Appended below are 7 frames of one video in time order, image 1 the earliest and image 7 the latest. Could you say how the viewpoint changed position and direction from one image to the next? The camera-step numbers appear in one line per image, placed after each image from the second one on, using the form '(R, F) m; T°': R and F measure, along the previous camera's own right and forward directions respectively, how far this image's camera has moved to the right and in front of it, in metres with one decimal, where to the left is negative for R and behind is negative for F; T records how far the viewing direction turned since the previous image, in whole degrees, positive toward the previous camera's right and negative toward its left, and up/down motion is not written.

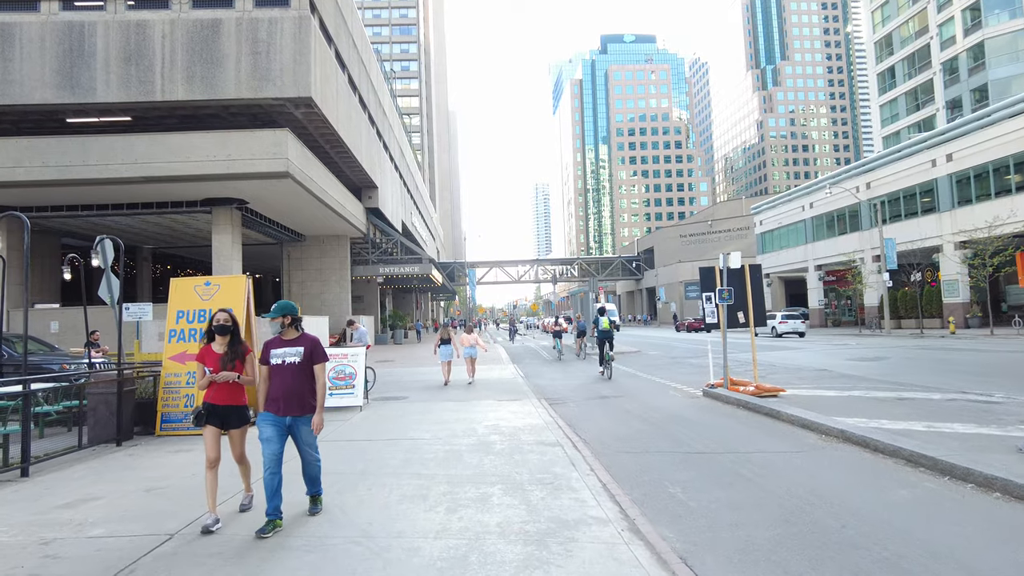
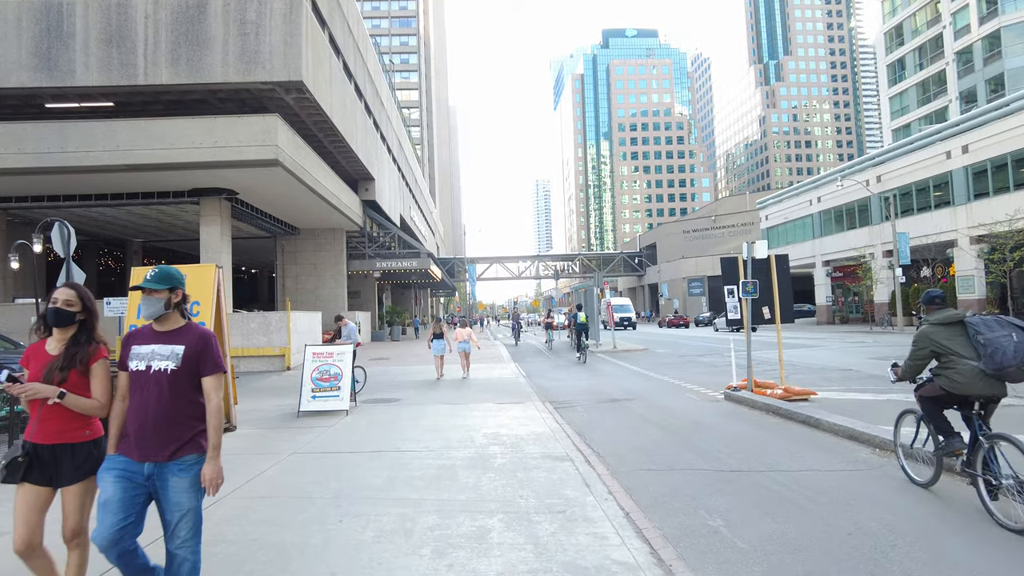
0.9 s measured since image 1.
(0.0, +1.0) m; 0°
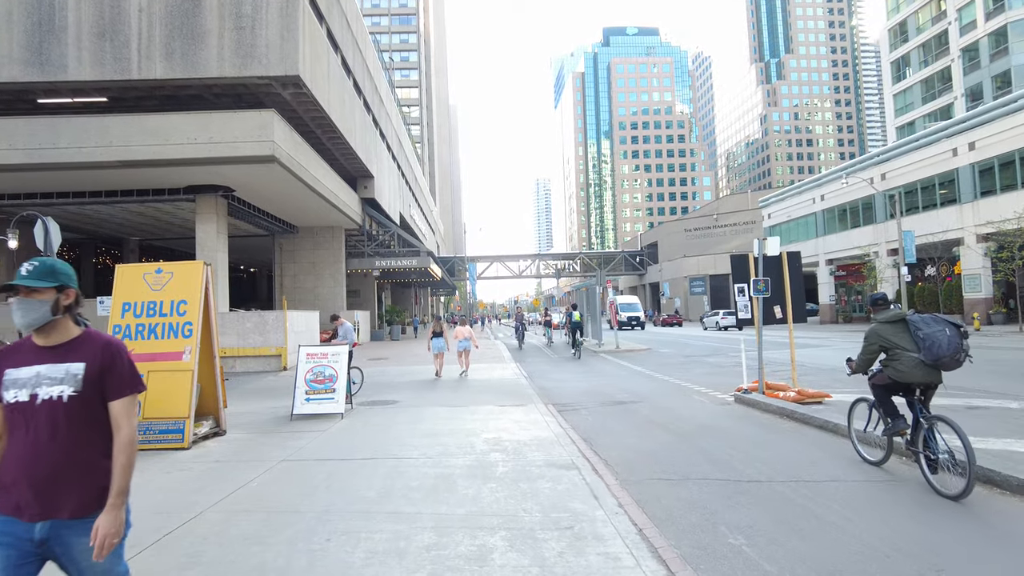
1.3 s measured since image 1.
(0.0, +0.4) m; 0°
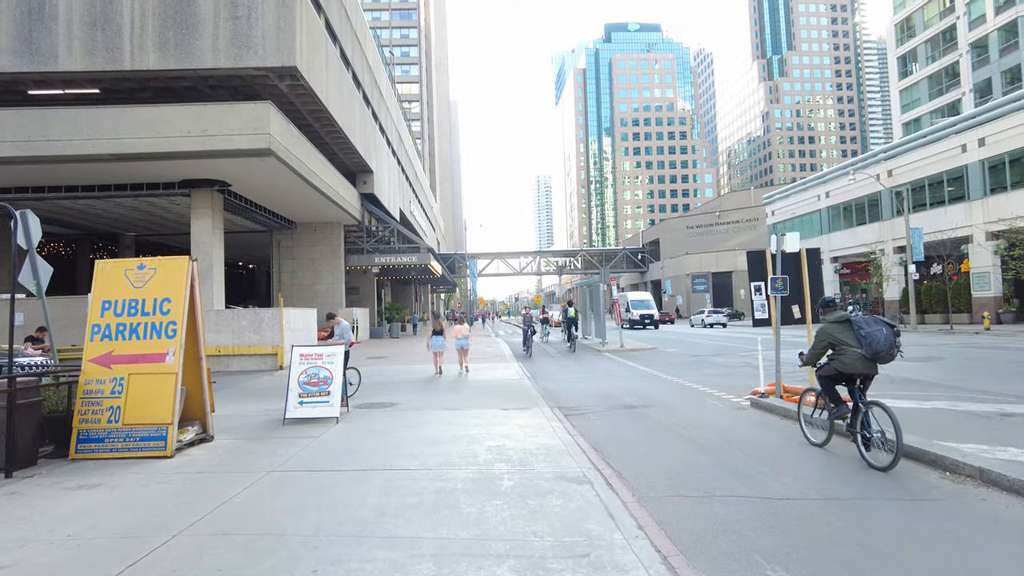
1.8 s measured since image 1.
(-0.1, +0.5) m; 0°
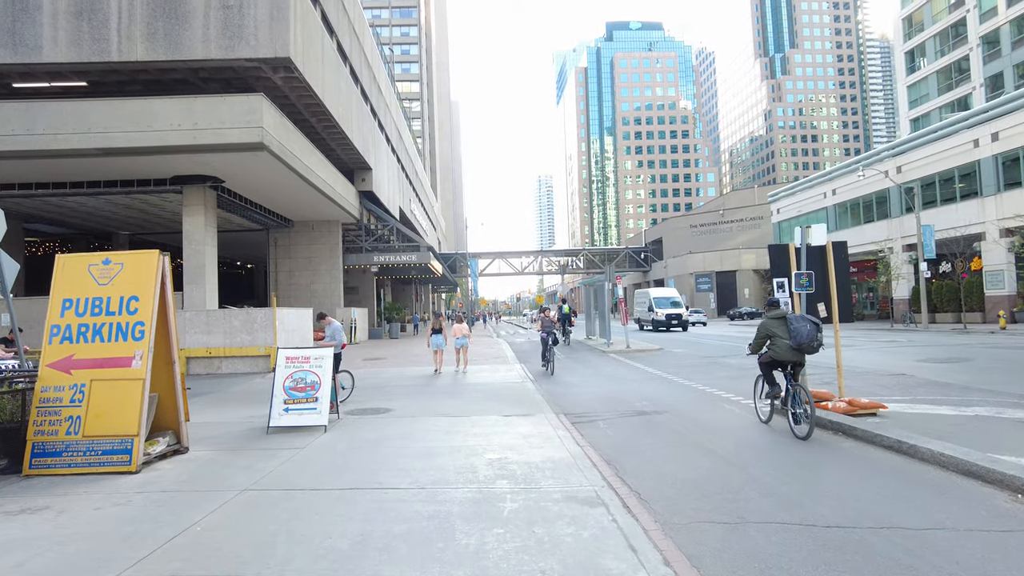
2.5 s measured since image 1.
(0.0, +0.7) m; 0°
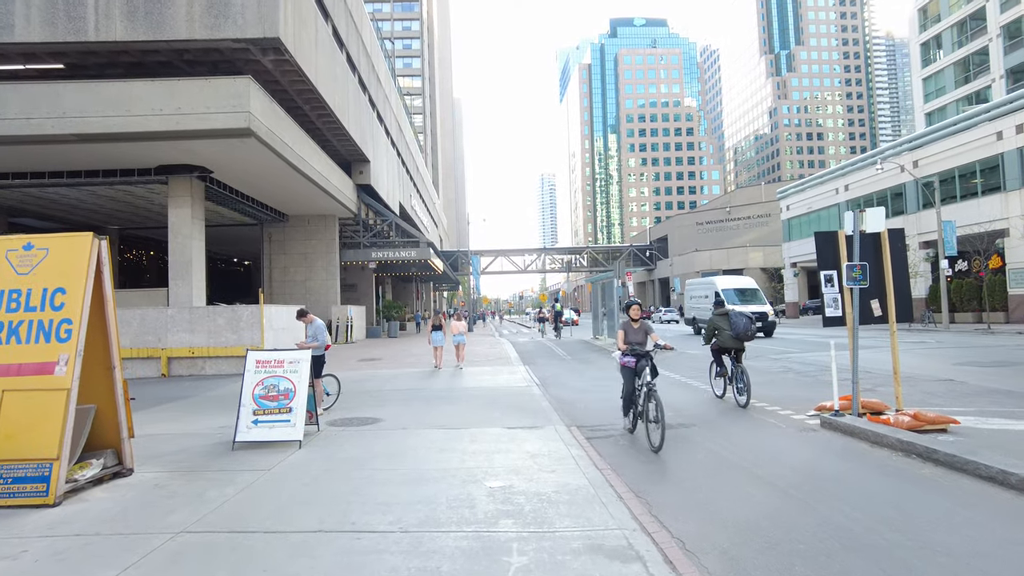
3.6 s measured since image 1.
(0.0, +1.2) m; 0°
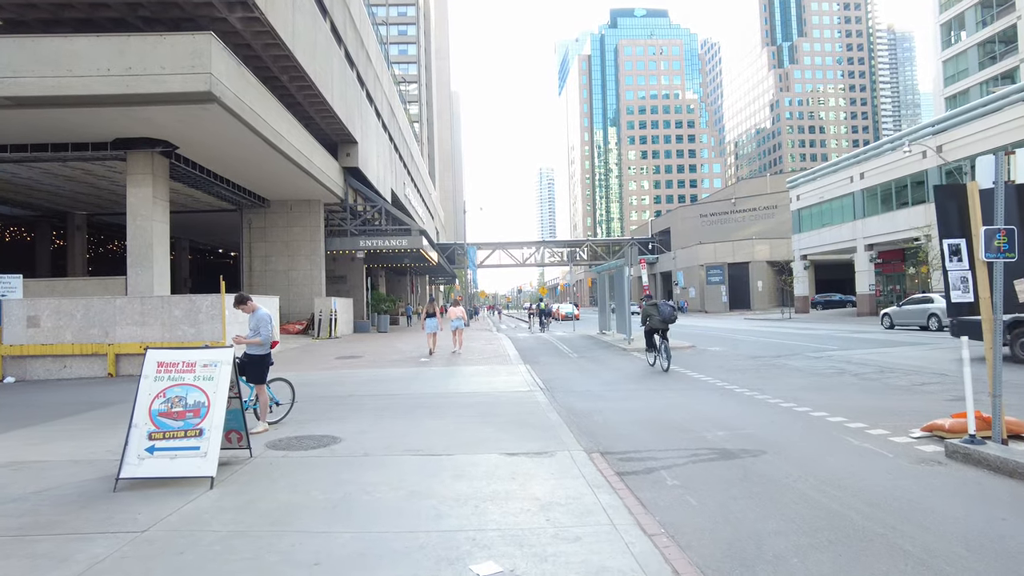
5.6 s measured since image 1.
(0.0, +2.1) m; 0°
